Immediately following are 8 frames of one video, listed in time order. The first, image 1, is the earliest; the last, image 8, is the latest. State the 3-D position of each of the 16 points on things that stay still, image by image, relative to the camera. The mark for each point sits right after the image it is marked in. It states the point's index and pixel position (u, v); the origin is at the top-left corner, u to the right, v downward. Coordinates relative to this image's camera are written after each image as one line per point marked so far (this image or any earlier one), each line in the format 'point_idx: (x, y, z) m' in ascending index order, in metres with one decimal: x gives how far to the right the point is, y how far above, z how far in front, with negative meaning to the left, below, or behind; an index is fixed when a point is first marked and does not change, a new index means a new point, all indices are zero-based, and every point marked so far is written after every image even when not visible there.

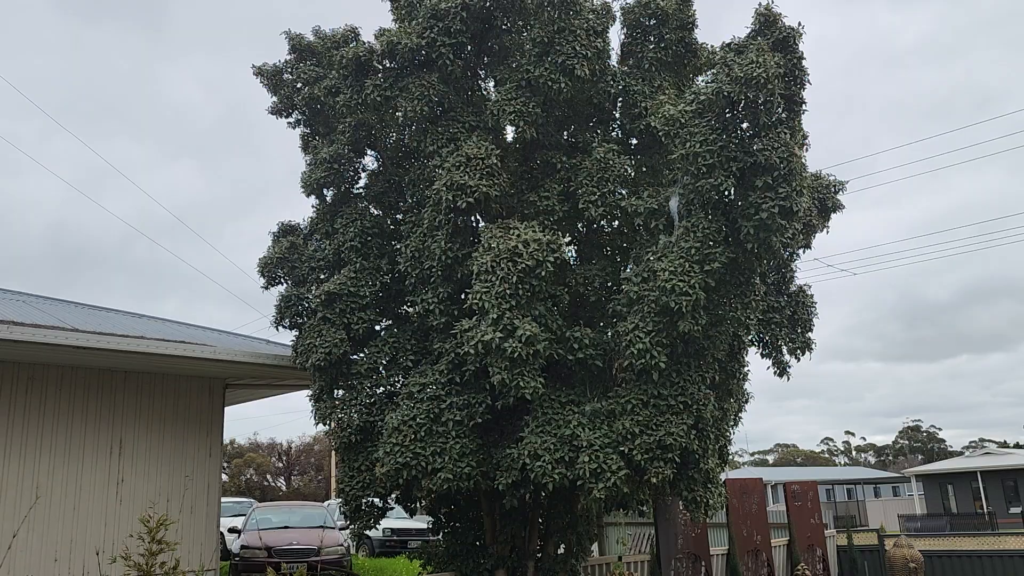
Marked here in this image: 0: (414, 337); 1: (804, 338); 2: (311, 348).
0: (-1.0, -0.5, +8.5) m
1: (+3.2, -0.5, +9.1) m
2: (-2.0, -0.6, +8.2) m
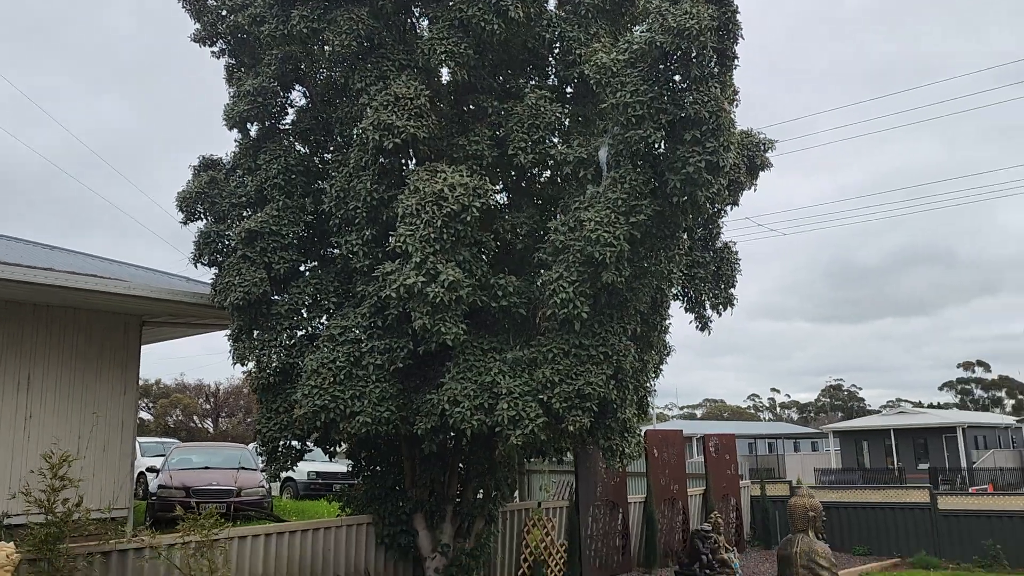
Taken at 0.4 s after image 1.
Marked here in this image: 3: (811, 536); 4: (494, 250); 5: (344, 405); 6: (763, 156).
0: (-1.8, +0.1, +8.4) m
1: (+2.4, -0.1, +9.2) m
2: (-2.7, 0.0, +8.0) m
3: (+2.2, -1.8, +6.1) m
4: (-0.2, +0.4, +7.8) m
5: (-1.5, -1.1, +7.5) m
6: (+2.8, +1.5, +9.2) m
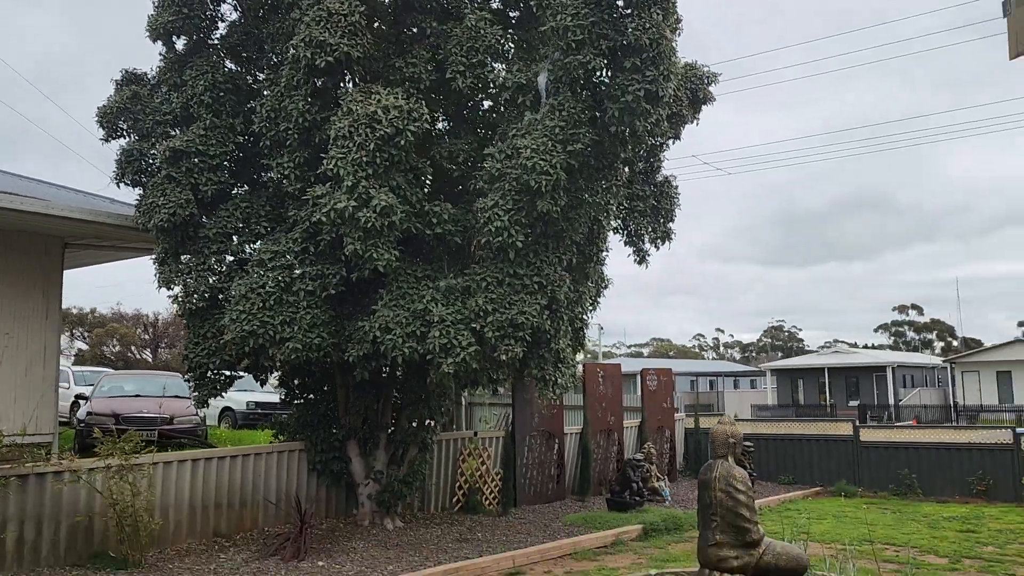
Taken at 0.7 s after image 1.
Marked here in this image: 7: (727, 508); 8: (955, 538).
0: (-2.4, +0.8, +8.1) m
1: (+1.7, +0.7, +9.3) m
2: (-3.4, +0.7, +7.7) m
3: (+1.7, -1.3, +6.3) m
4: (-0.8, +1.0, +7.6) m
5: (-2.1, -0.4, +7.3) m
6: (+2.1, +2.2, +9.1) m
7: (+1.6, -1.6, +6.1) m
8: (+4.9, -2.8, +9.2) m
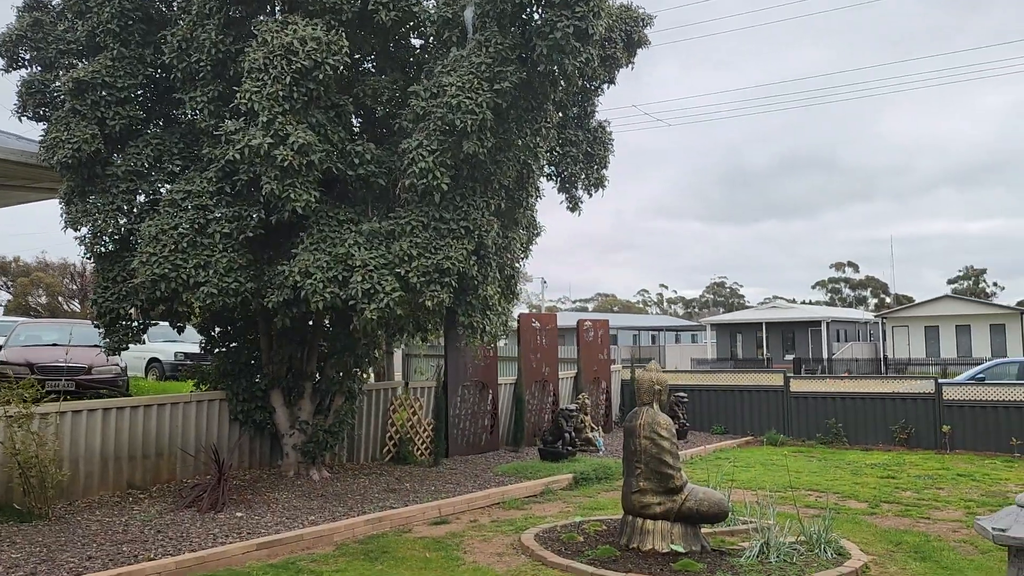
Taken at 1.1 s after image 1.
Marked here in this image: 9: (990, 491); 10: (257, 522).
0: (-3.1, +1.4, +7.7) m
1: (+1.0, +1.2, +9.1) m
2: (-4.0, +1.3, +7.3) m
3: (+1.1, -0.9, +6.2) m
4: (-1.4, +1.5, +7.3) m
5: (-2.8, +0.1, +7.0) m
6: (+1.4, +2.7, +8.9) m
7: (+1.0, -1.2, +6.0) m
8: (+4.1, -2.2, +9.4) m
9: (+5.2, -2.2, +8.9) m
10: (-2.1, -1.9, +6.8) m
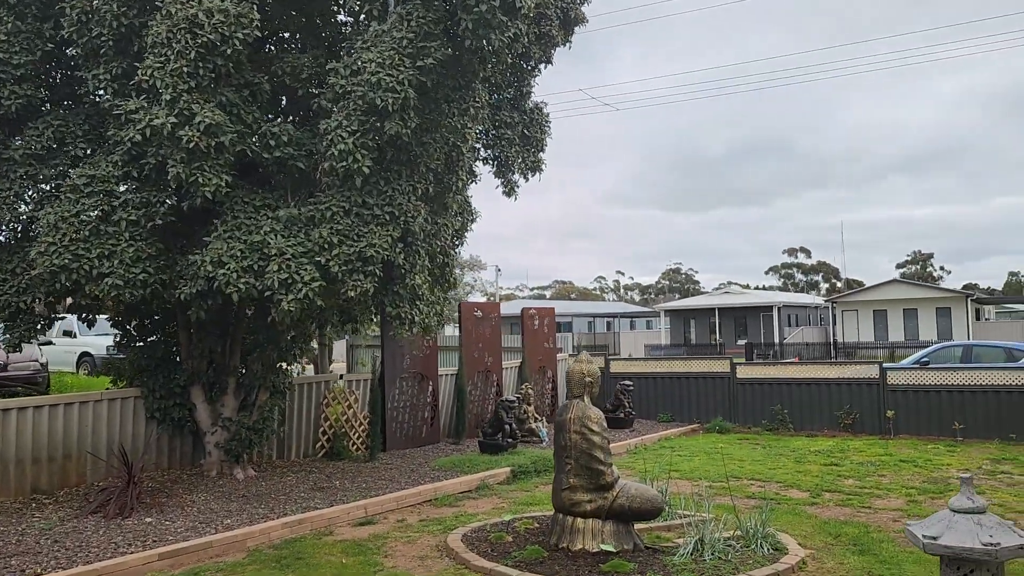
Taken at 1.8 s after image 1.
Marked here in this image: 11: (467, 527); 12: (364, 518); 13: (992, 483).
0: (-3.7, +1.4, +7.2) m
1: (+0.3, +1.4, +8.8) m
2: (-4.6, +1.3, +6.7) m
3: (+0.5, -0.8, +5.9) m
4: (-2.0, +1.6, +6.8) m
5: (-3.3, +0.2, +6.5) m
6: (+0.7, +2.9, +8.5) m
7: (+0.5, -1.1, +5.8) m
8: (+3.4, -2.1, +9.3) m
9: (+4.5, -2.0, +8.9) m
10: (-2.7, -1.8, +6.3) m
11: (-0.4, -1.9, +6.5) m
12: (-1.3, -2.0, +7.0) m
13: (+5.0, -2.0, +8.5) m
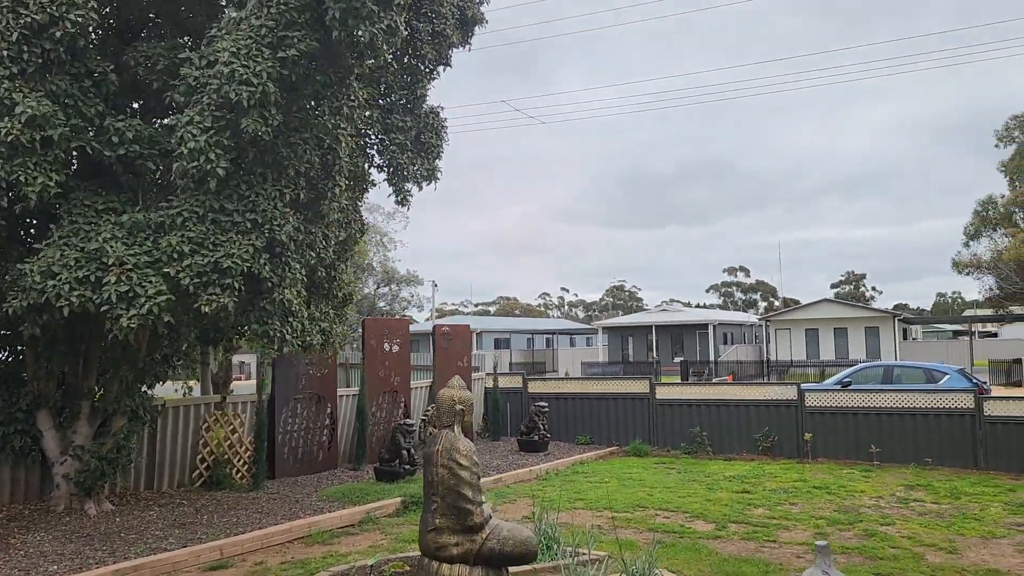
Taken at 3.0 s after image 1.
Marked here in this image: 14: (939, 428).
0: (-4.7, +1.4, +6.4) m
1: (-0.8, +1.2, +8.2) m
2: (-5.5, +1.3, +5.8) m
3: (-0.4, -0.9, +5.3) m
4: (-2.9, +1.5, +6.1) m
5: (-4.3, +0.1, +5.7) m
6: (-0.3, +2.7, +8.0) m
7: (-0.4, -1.2, +5.2) m
8: (+2.3, -2.3, +8.9) m
9: (+3.4, -2.2, +8.5) m
10: (-3.6, -1.9, +5.5) m
11: (-1.3, -2.0, +5.9) m
12: (-2.2, -2.1, +6.3) m
13: (+3.9, -2.2, +8.2) m
14: (+5.6, -1.8, +10.8) m
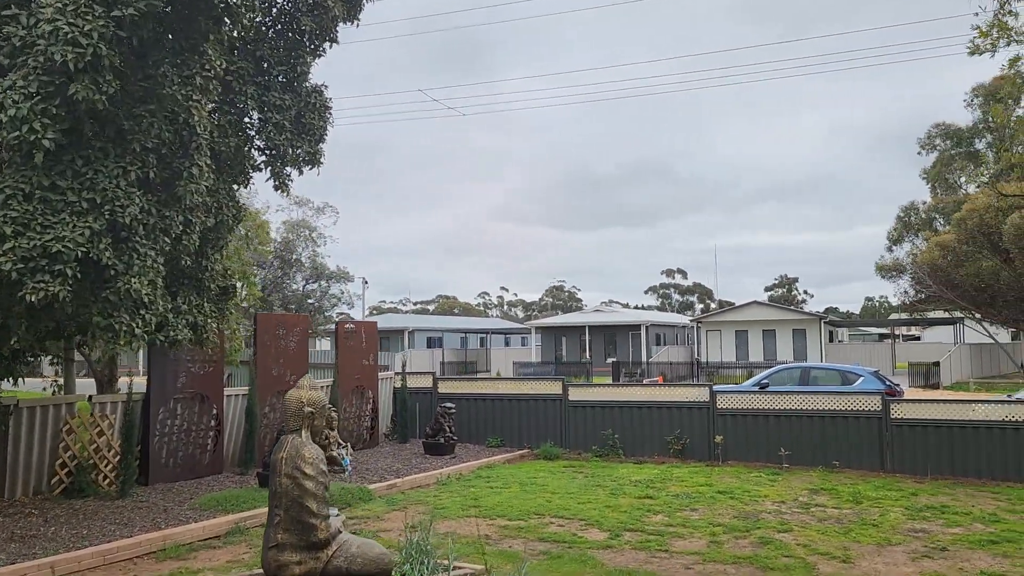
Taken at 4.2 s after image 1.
0: (-5.5, +1.5, +5.5) m
1: (-1.8, +1.3, +7.6) m
2: (-6.4, +1.4, +4.9) m
3: (-1.2, -0.9, +4.8) m
4: (-3.8, +1.6, +5.4) m
5: (-5.1, +0.2, +4.9) m
6: (-1.3, +2.8, +7.5) m
7: (-1.2, -1.2, +4.6) m
8: (+1.2, -2.2, +8.5) m
9: (+2.3, -2.2, +8.2) m
10: (-4.4, -1.8, +4.8) m
11: (-2.2, -1.9, +5.3) m
12: (-3.1, -2.0, +5.6) m
13: (+2.8, -2.2, +8.0) m
14: (+4.3, -1.8, +10.7) m
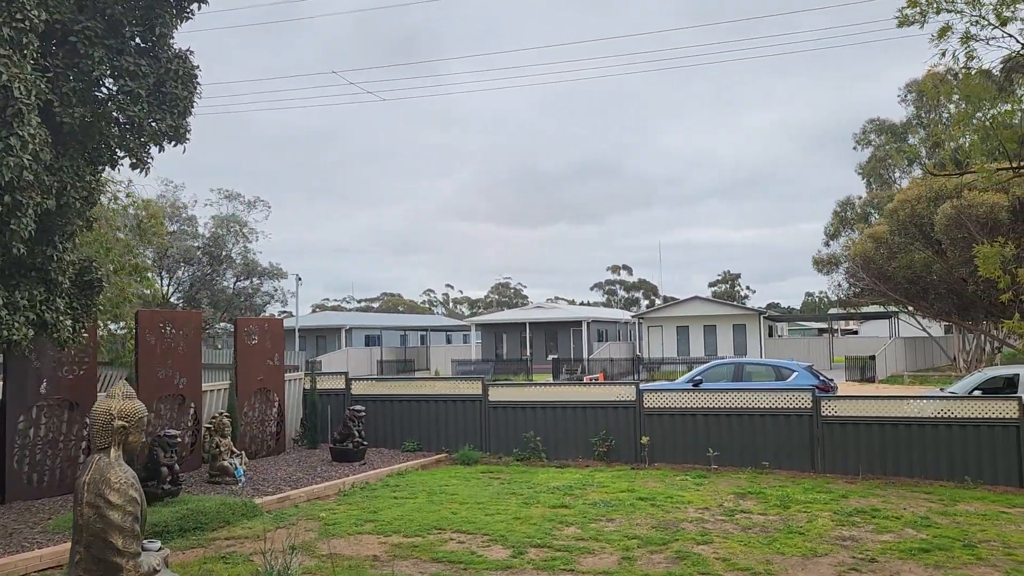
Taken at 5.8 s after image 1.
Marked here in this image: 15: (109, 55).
0: (-6.3, +1.5, +4.4) m
1: (-2.7, +1.3, +6.7) m
2: (-7.1, +1.4, +3.8) m
3: (-1.9, -0.8, +4.0) m
4: (-4.6, +1.6, +4.4) m
5: (-5.8, +0.2, +3.8) m
6: (-2.2, +2.8, +6.6) m
7: (-1.9, -1.1, +3.8) m
8: (+0.3, -2.2, +7.8) m
9: (+1.4, -2.1, +7.6) m
10: (-5.1, -1.8, +3.7) m
11: (-2.9, -1.9, +4.4) m
12: (-3.9, -1.9, +4.7) m
13: (+1.9, -2.1, +7.4) m
14: (+3.2, -1.7, +10.2) m
15: (-3.1, +1.8, +6.3) m
